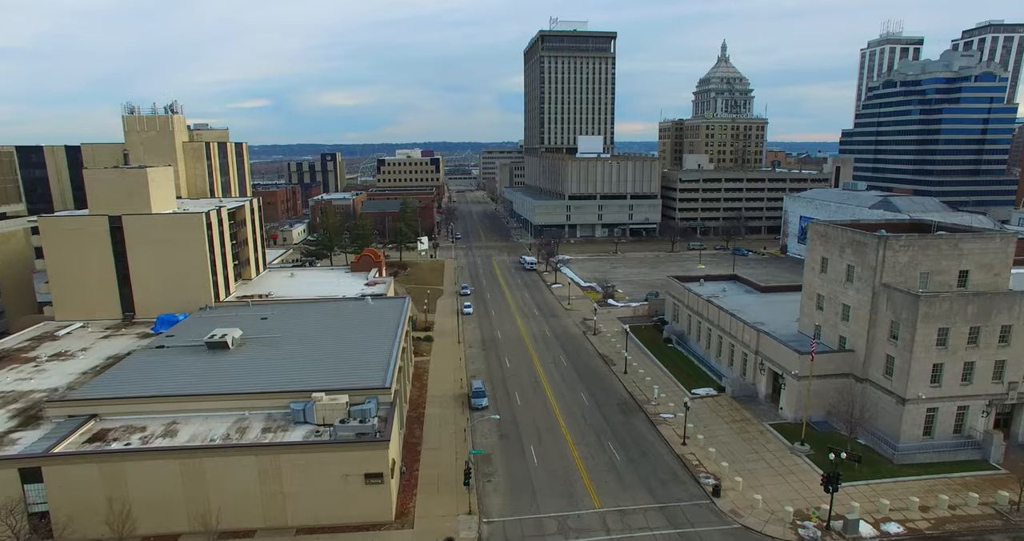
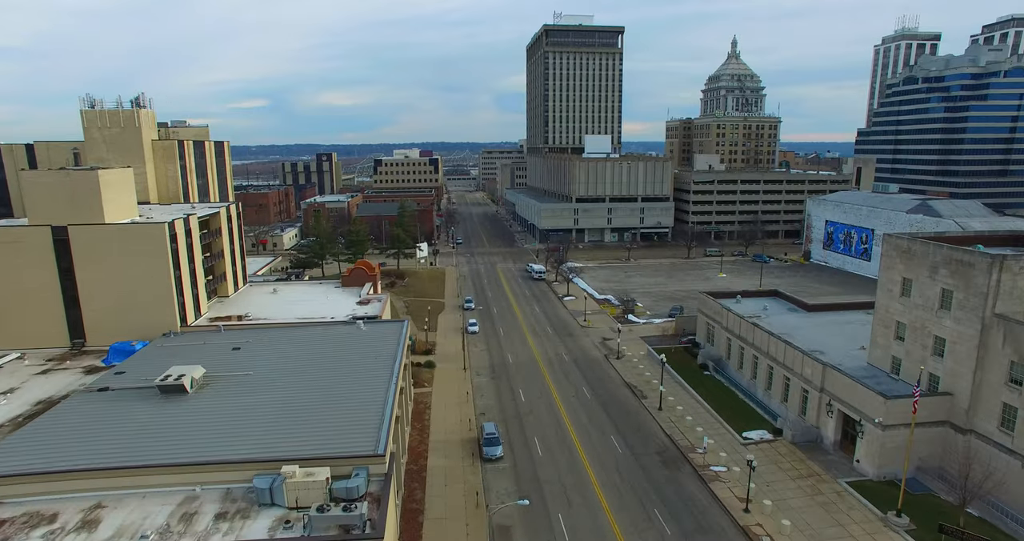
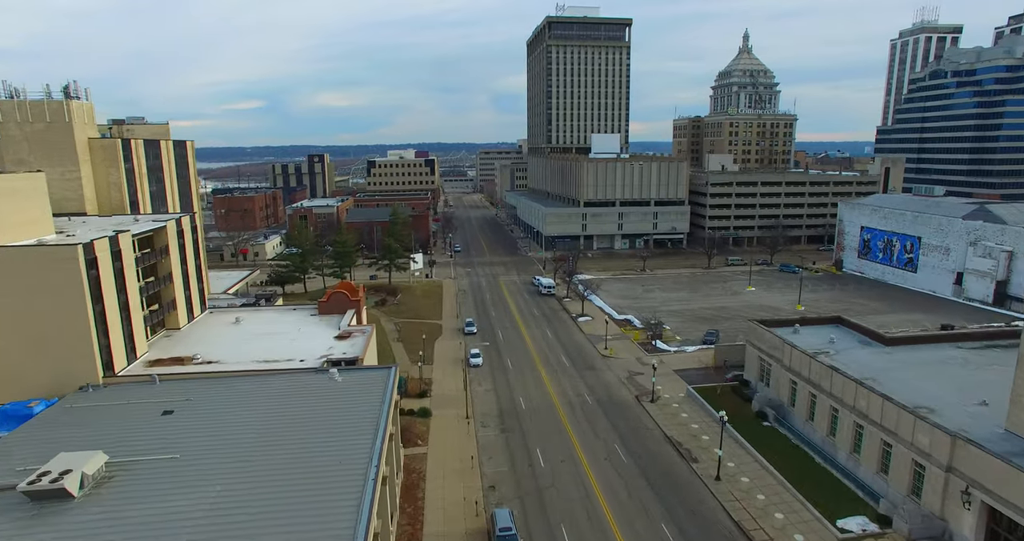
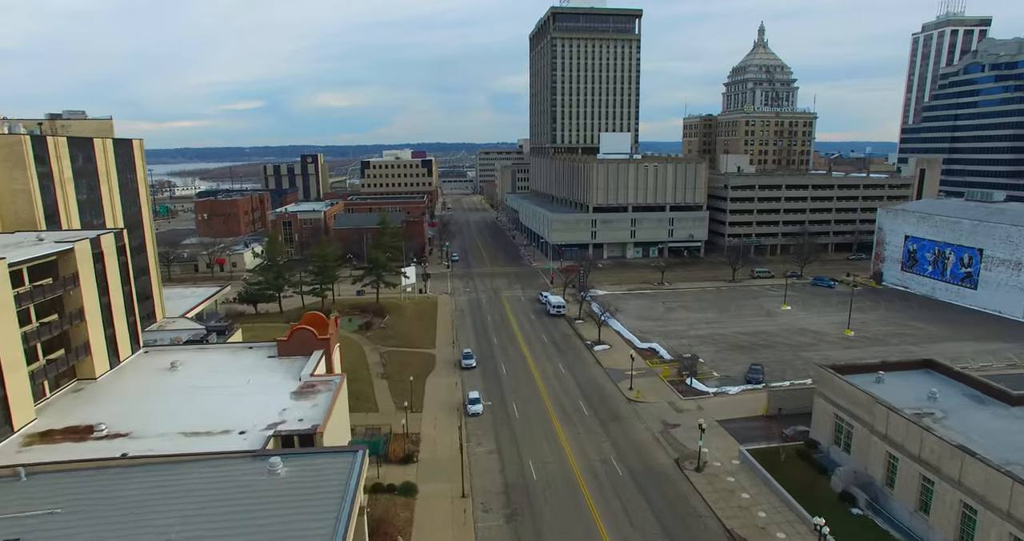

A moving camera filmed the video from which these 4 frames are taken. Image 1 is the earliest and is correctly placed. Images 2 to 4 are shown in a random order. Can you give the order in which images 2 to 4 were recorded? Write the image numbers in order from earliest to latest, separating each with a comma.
2, 3, 4
